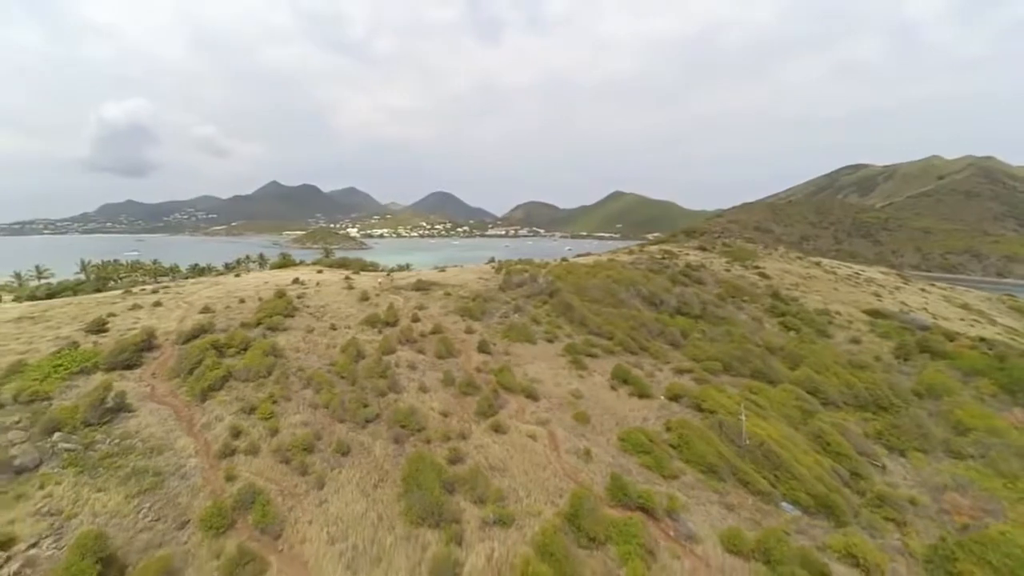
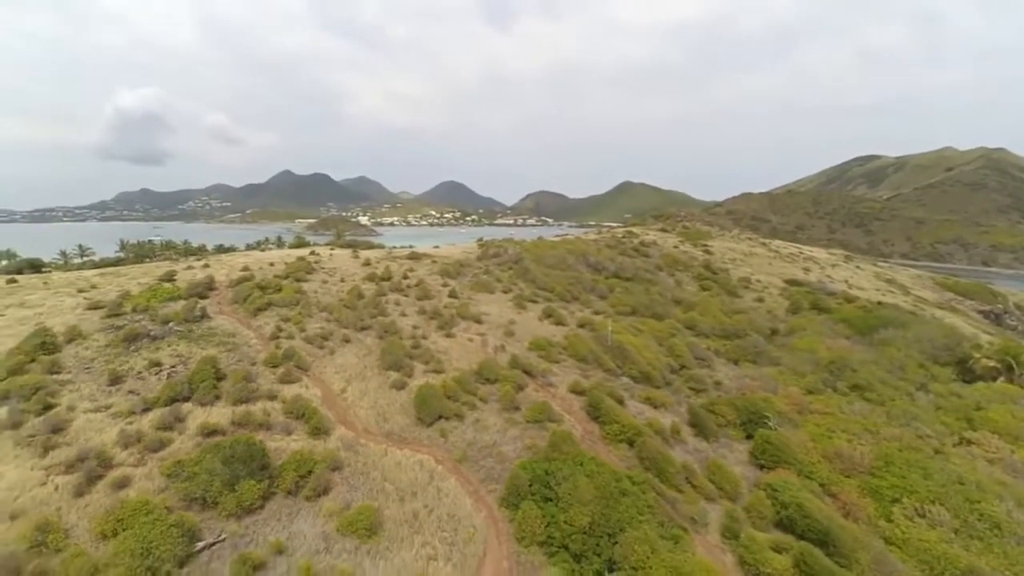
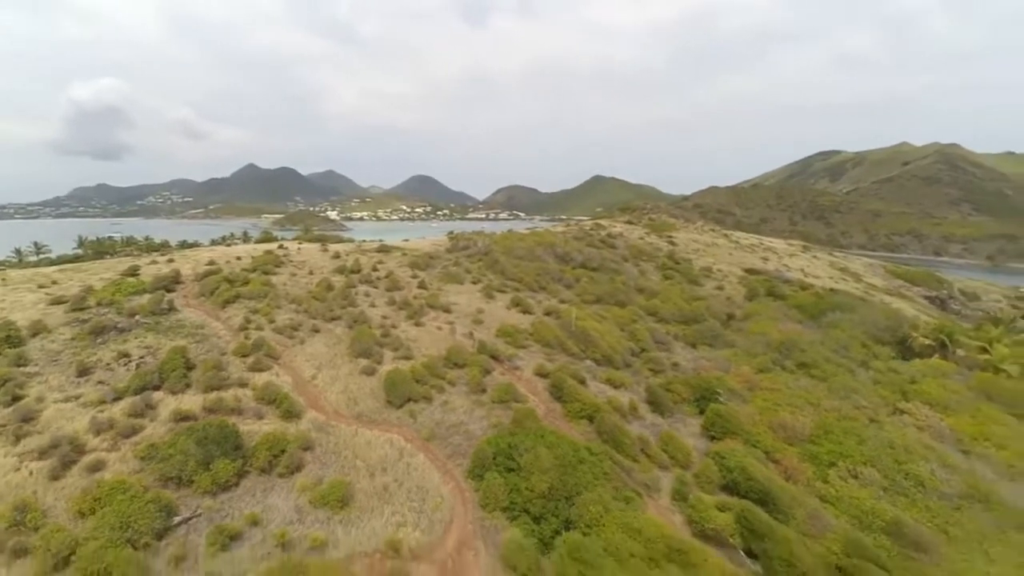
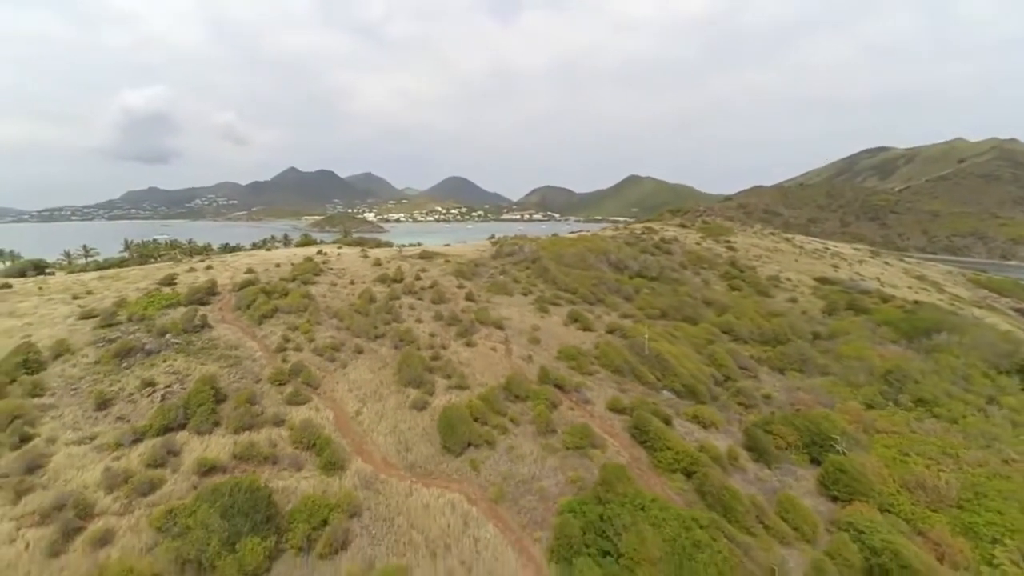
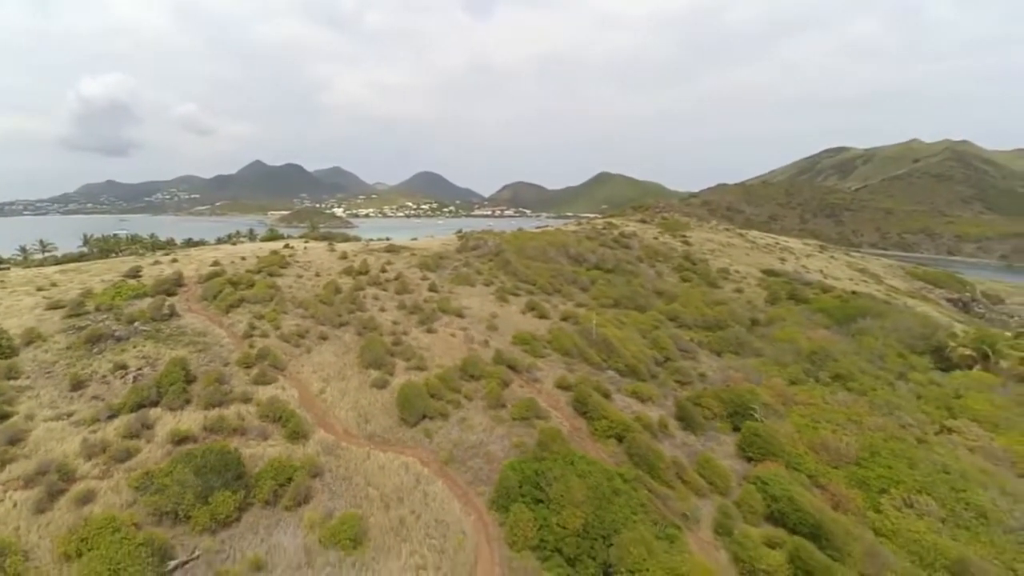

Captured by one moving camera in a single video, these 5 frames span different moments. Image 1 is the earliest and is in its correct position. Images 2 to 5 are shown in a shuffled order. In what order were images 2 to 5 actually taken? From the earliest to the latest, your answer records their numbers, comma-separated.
4, 5, 2, 3
